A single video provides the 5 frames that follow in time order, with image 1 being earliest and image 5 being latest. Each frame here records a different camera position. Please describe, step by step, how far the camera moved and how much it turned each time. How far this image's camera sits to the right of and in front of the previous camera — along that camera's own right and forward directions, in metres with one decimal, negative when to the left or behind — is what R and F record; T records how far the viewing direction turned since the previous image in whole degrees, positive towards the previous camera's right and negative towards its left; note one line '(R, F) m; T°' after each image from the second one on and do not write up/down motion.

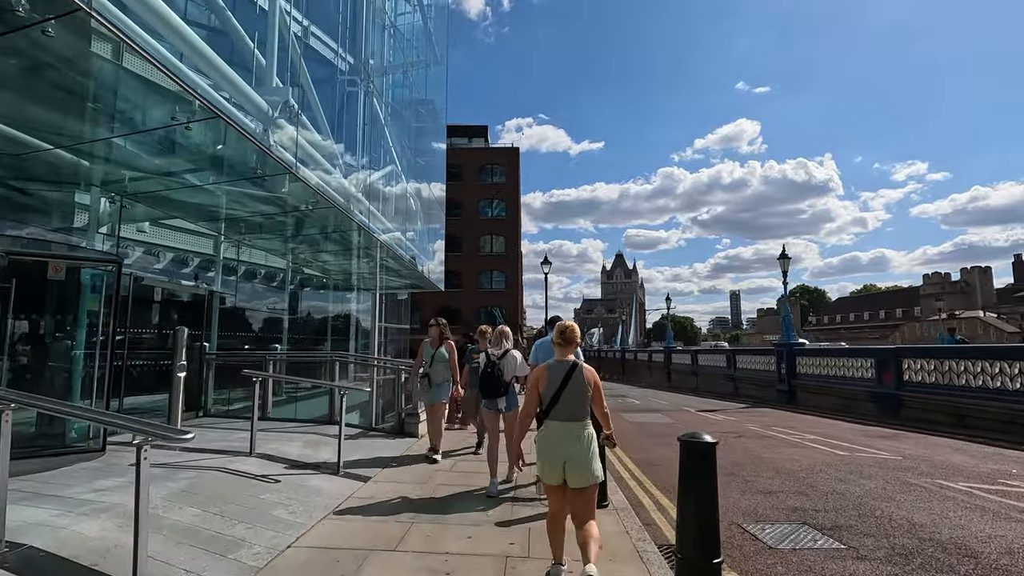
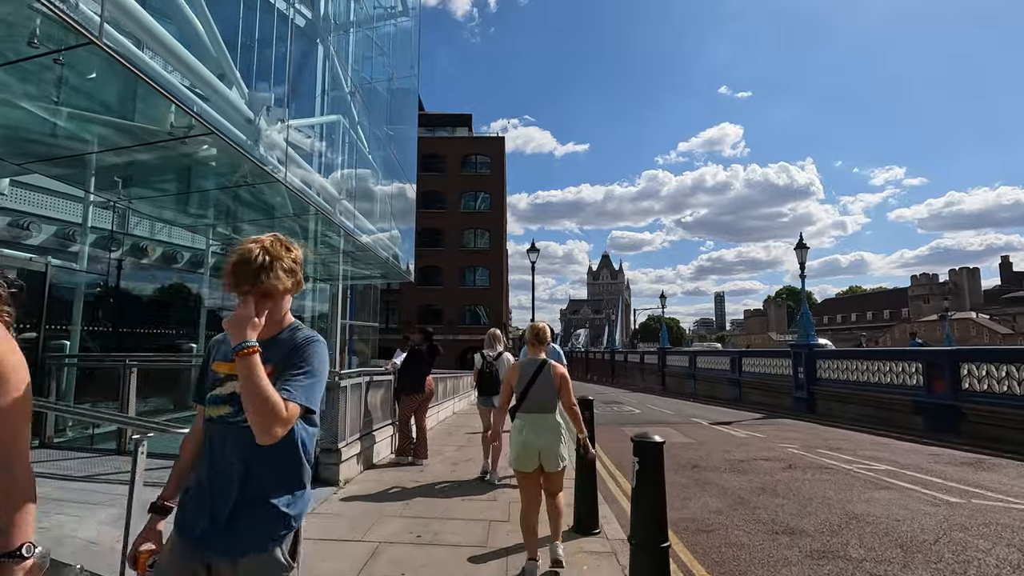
(+0.1, +2.8) m; +2°
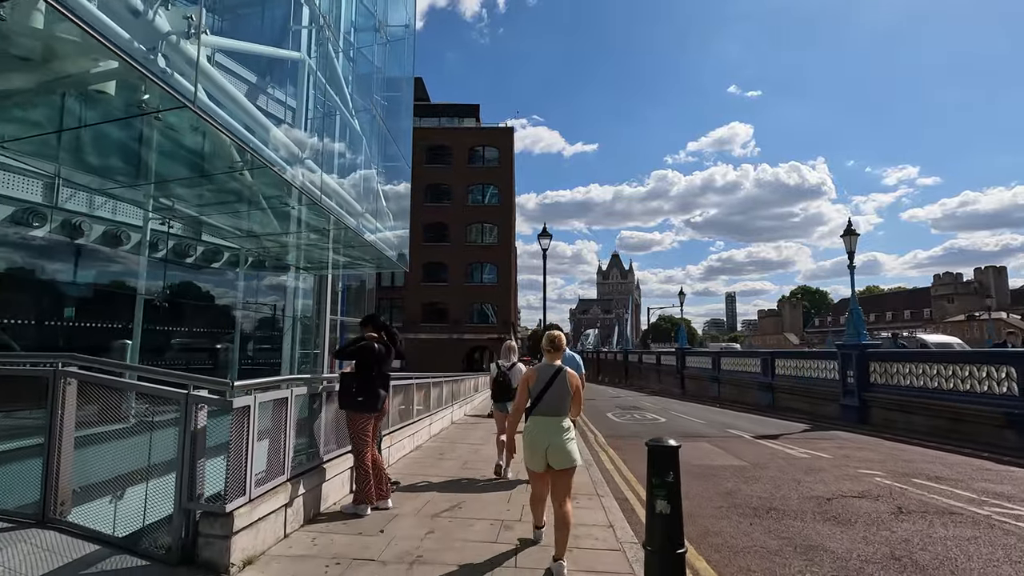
(0.0, +2.2) m; -1°
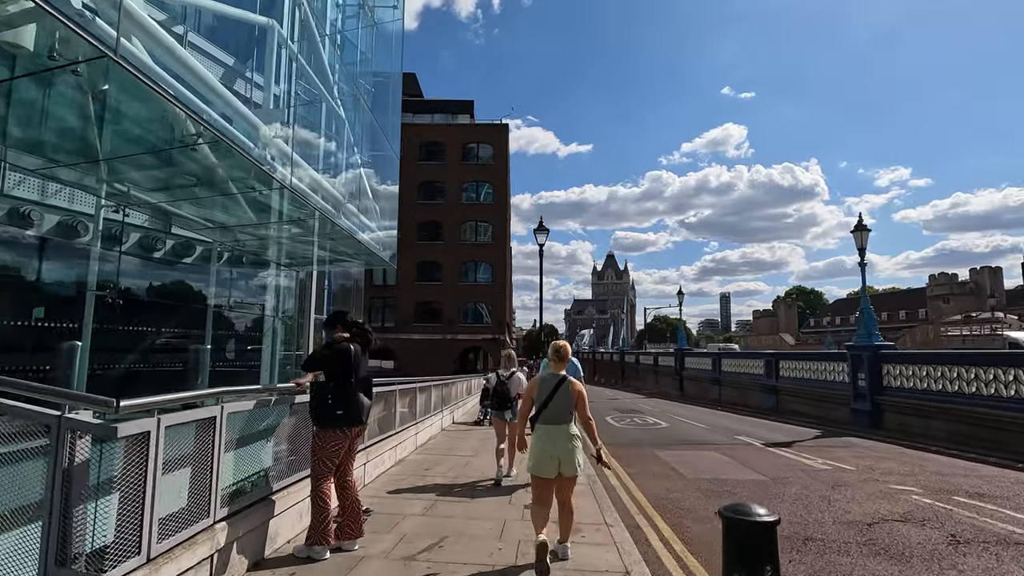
(0.0, +0.9) m; +1°
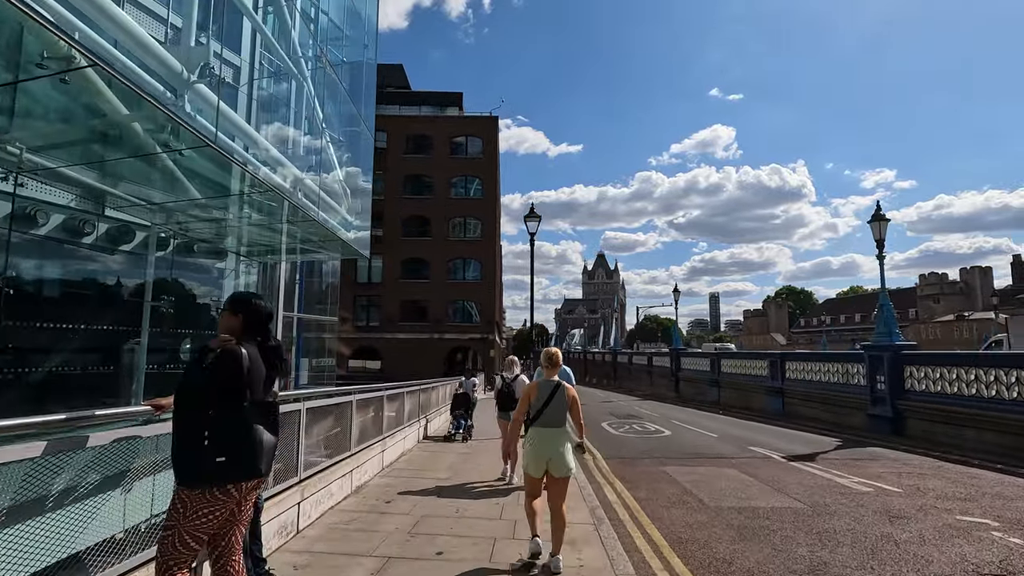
(+0.1, +1.5) m; +1°
